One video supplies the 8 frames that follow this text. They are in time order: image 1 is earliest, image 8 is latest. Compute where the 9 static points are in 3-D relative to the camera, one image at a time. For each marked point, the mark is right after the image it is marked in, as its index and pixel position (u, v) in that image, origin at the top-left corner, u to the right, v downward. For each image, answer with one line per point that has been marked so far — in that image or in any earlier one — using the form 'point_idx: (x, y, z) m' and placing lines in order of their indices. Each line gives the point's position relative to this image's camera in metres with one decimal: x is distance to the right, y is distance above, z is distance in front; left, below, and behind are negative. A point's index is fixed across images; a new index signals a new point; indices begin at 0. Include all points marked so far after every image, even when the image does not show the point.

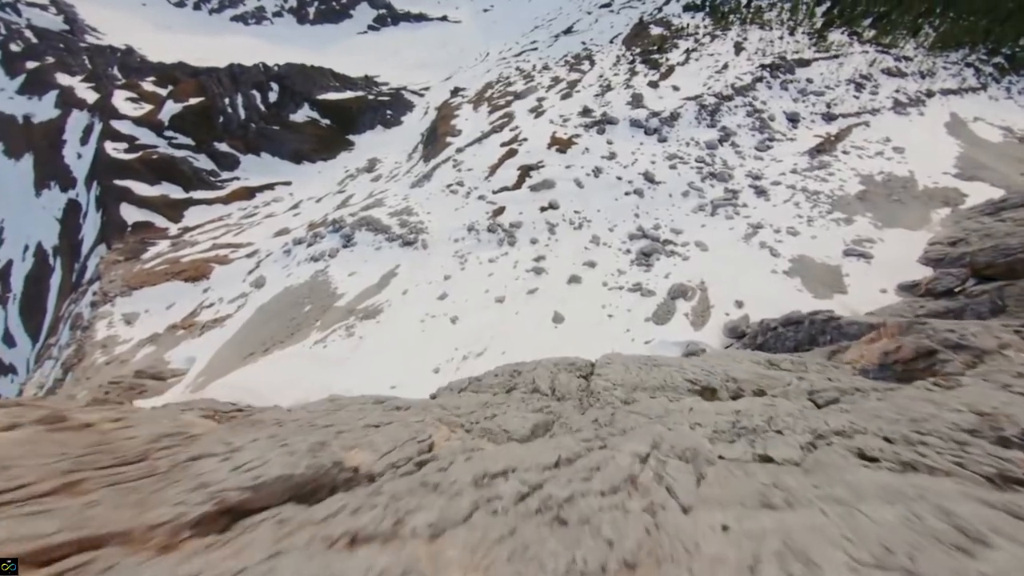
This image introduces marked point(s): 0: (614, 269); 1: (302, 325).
0: (+4.6, +0.8, +18.5) m
1: (-8.9, -1.6, +17.3) m
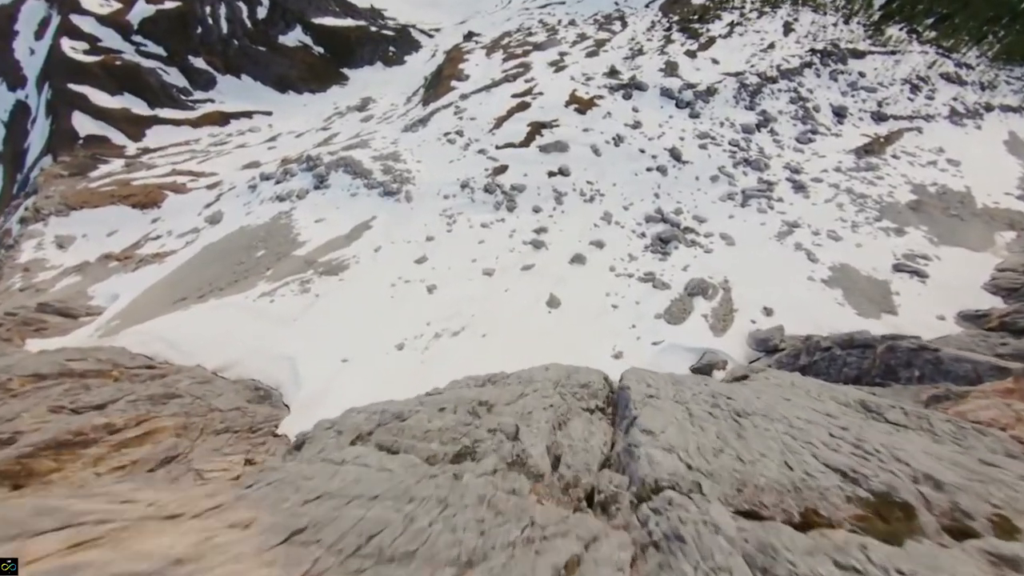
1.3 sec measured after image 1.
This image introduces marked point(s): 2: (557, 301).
0: (+4.3, +1.3, +15.9) m
1: (-9.3, +0.5, +14.5) m
2: (+1.5, -0.4, +13.5) m
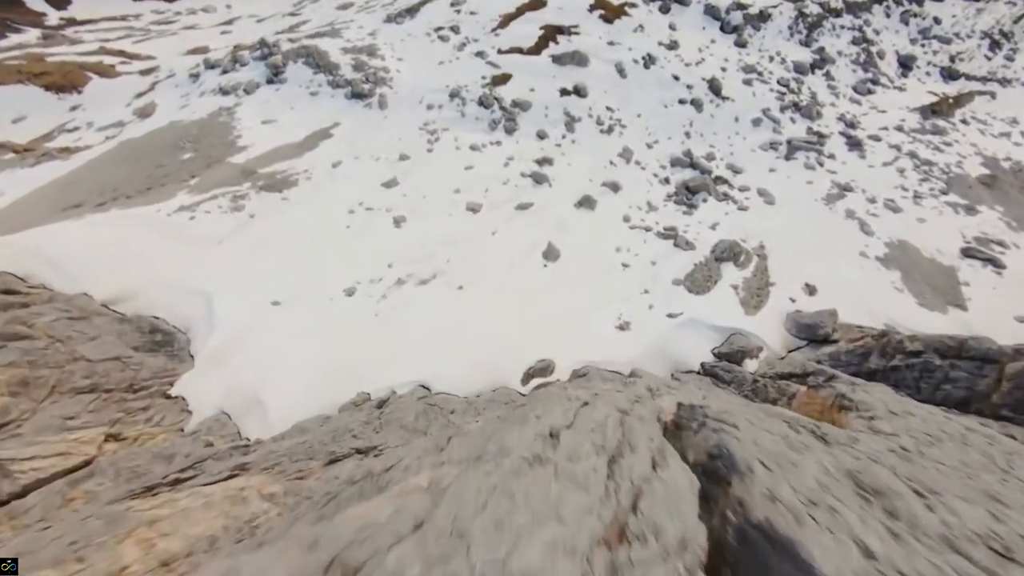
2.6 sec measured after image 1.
0: (+4.1, +2.7, +13.0) m
1: (-9.5, +3.0, +11.3) m
2: (+1.1, +0.9, +10.8) m
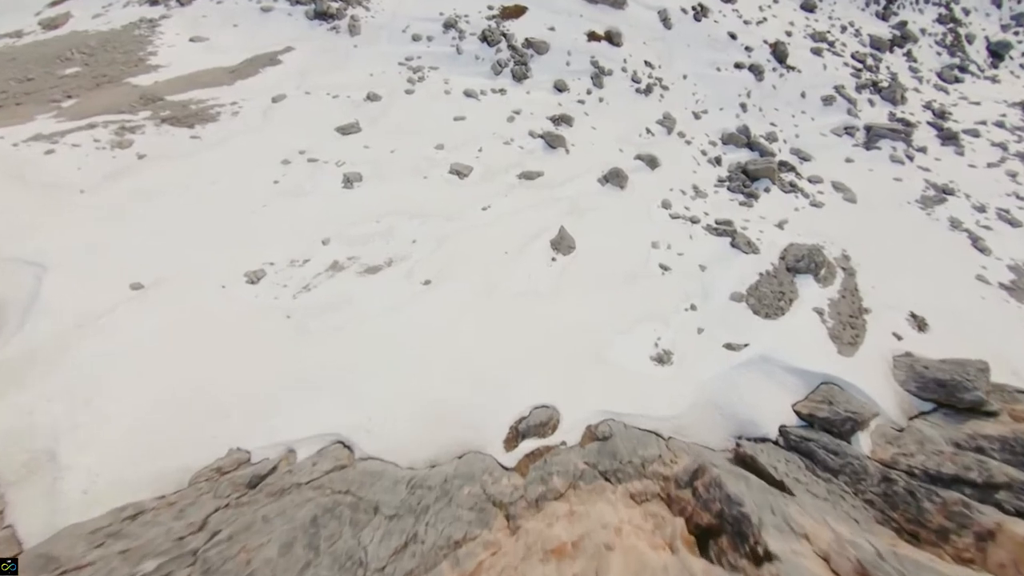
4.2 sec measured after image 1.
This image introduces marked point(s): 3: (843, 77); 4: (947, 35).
0: (+4.2, +2.4, +9.8) m
1: (-9.4, +3.7, +8.1) m
2: (+1.1, +0.8, +7.7) m
3: (+11.0, +7.0, +13.7) m
4: (+17.7, +10.4, +16.8) m
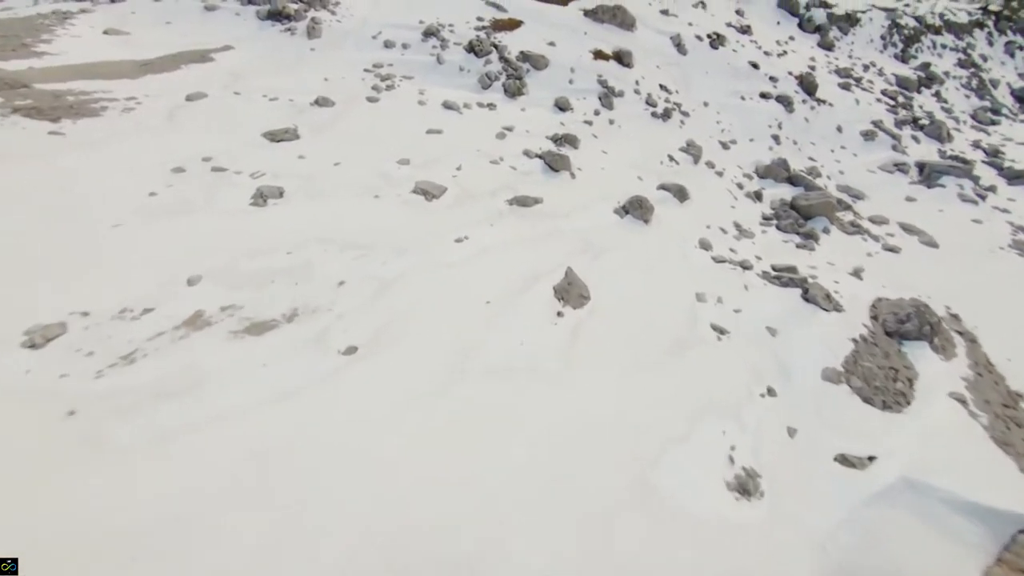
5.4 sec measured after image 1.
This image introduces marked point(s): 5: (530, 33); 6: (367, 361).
0: (+4.0, +1.2, +7.6) m
1: (-9.5, +2.9, +5.8) m
2: (+0.9, 0.0, +5.2) m
3: (+10.8, +5.2, +12.2) m
4: (+17.5, +8.0, +15.7) m
5: (+0.4, +6.1, +9.9) m
6: (-1.4, -0.7, +3.9) m
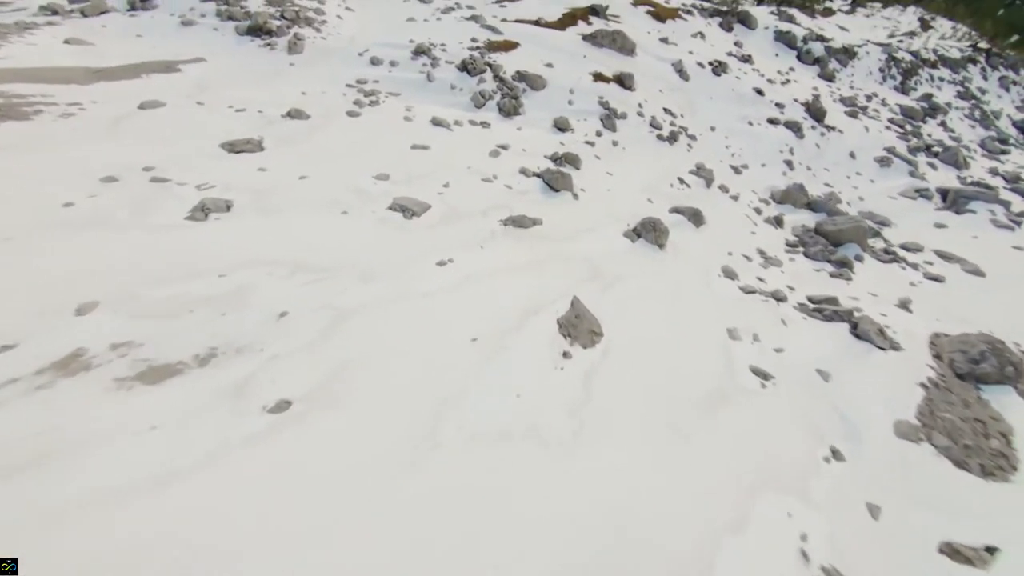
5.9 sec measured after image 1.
0: (+3.9, +0.7, +6.8) m
1: (-9.6, +2.5, +5.0) m
2: (+0.8, -0.4, +4.2) m
3: (+10.7, +4.2, +11.7) m
4: (+17.3, +6.7, +15.5) m
5: (+0.3, +5.3, +9.4) m
6: (-1.4, -0.9, +2.9) m
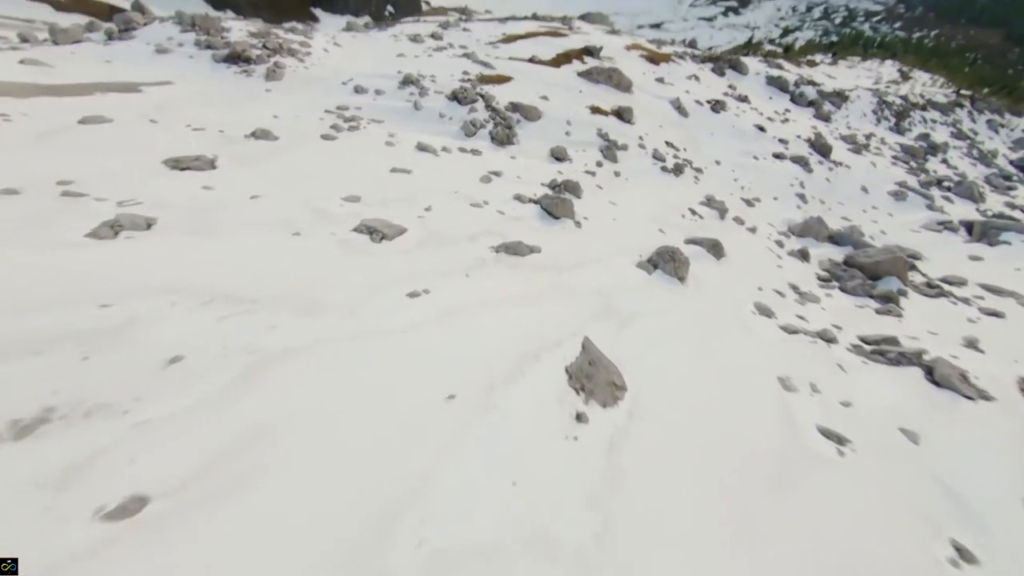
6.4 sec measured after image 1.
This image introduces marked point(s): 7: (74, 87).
0: (+3.8, +0.1, +5.9) m
1: (-9.7, +2.0, +4.3) m
2: (+0.8, -0.7, +3.2) m
3: (+10.6, +3.1, +11.3) m
4: (+17.1, +5.2, +15.4) m
5: (+0.2, +4.4, +9.0) m
6: (-1.4, -1.1, +1.8) m
7: (-6.4, +2.9, +6.1) m
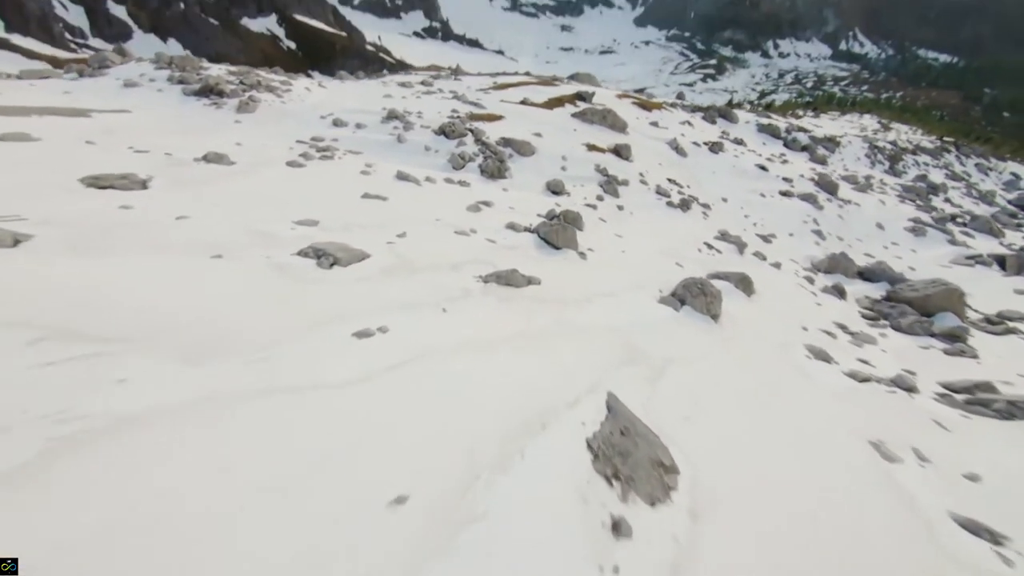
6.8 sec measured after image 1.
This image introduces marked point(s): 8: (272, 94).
0: (+3.8, -0.4, +4.9) m
1: (-9.8, +1.5, +3.5) m
2: (+0.7, -0.8, +2.2) m
3: (+10.4, +2.0, +10.8) m
4: (+16.9, +3.6, +15.2) m
5: (0.0, +3.4, +8.6) m
6: (-1.5, -1.1, +0.7) m
7: (-6.6, +2.2, +5.4) m
8: (-4.4, +3.5, +7.6) m
